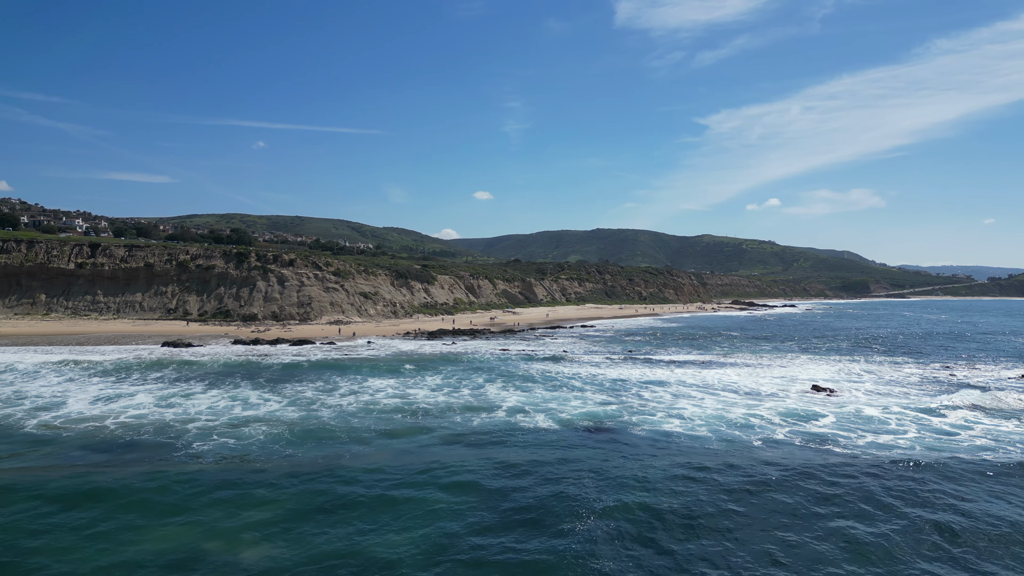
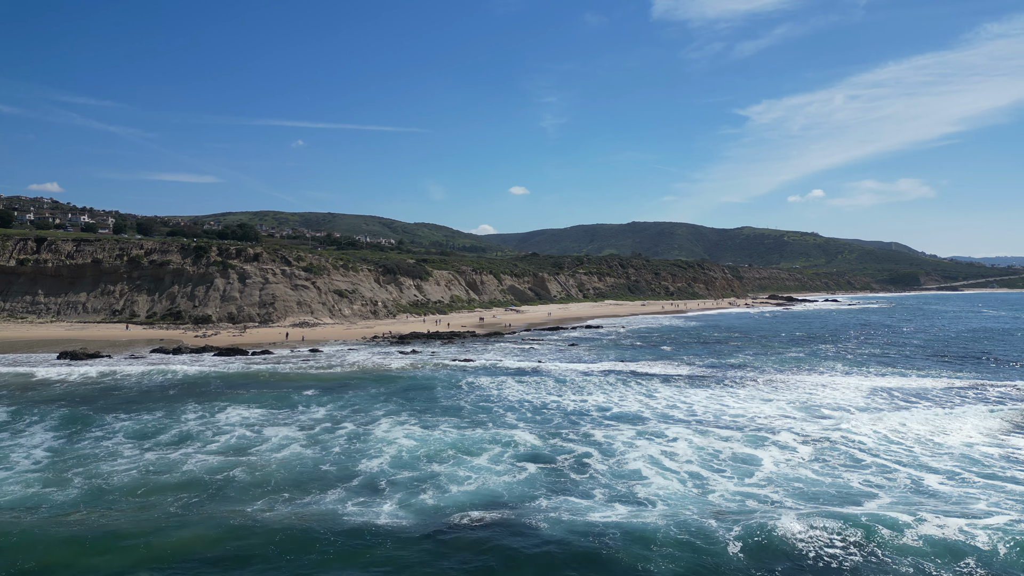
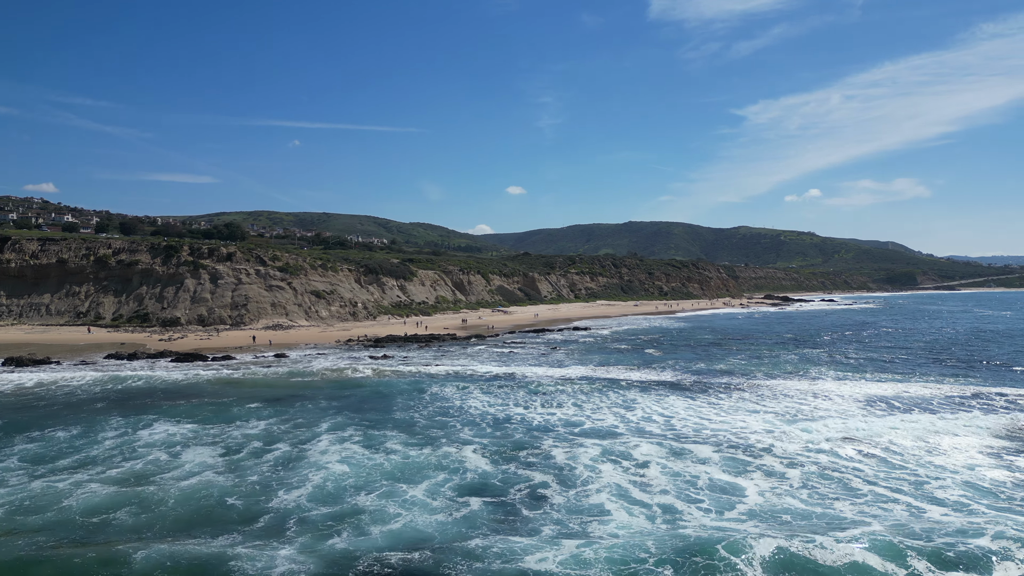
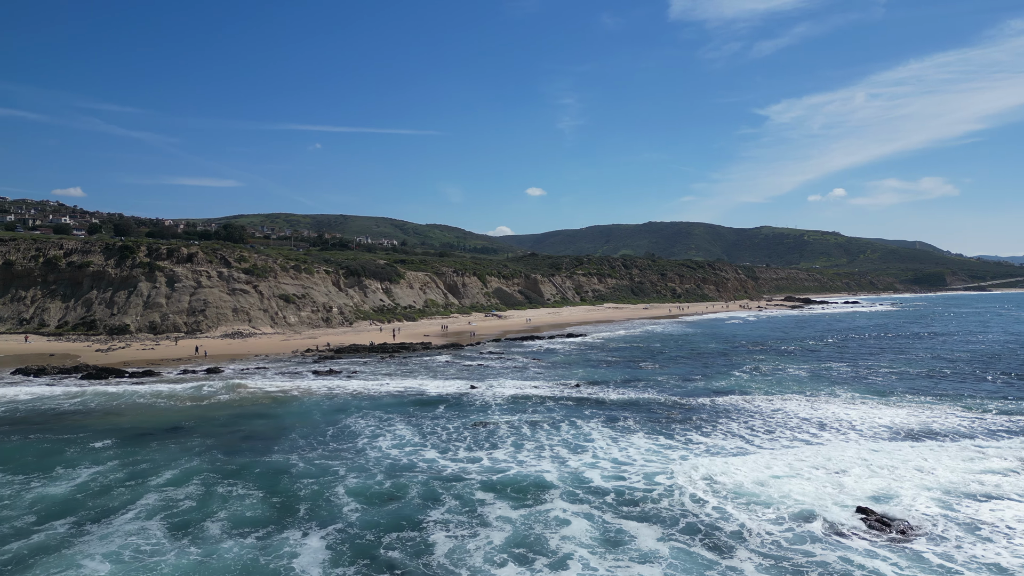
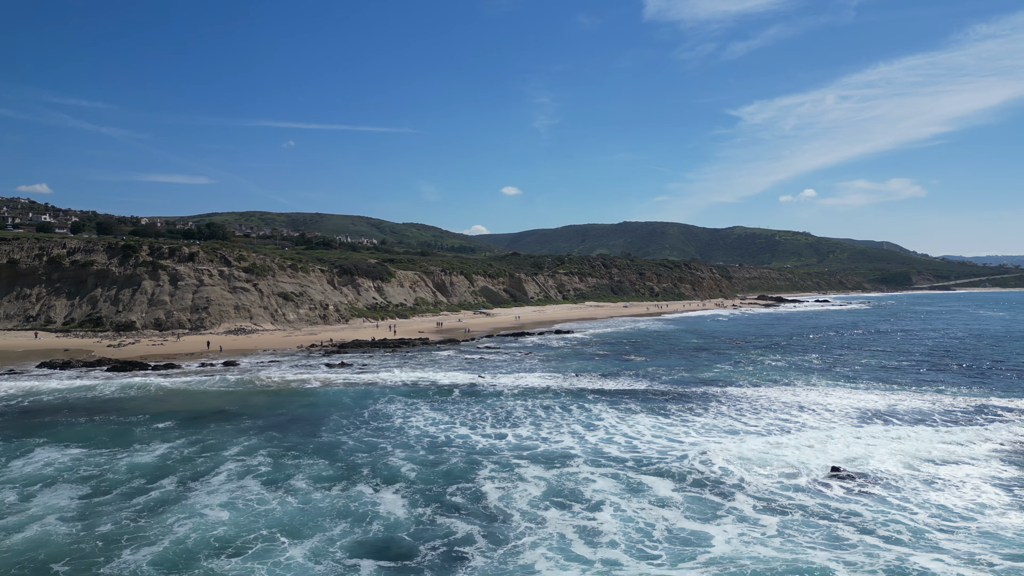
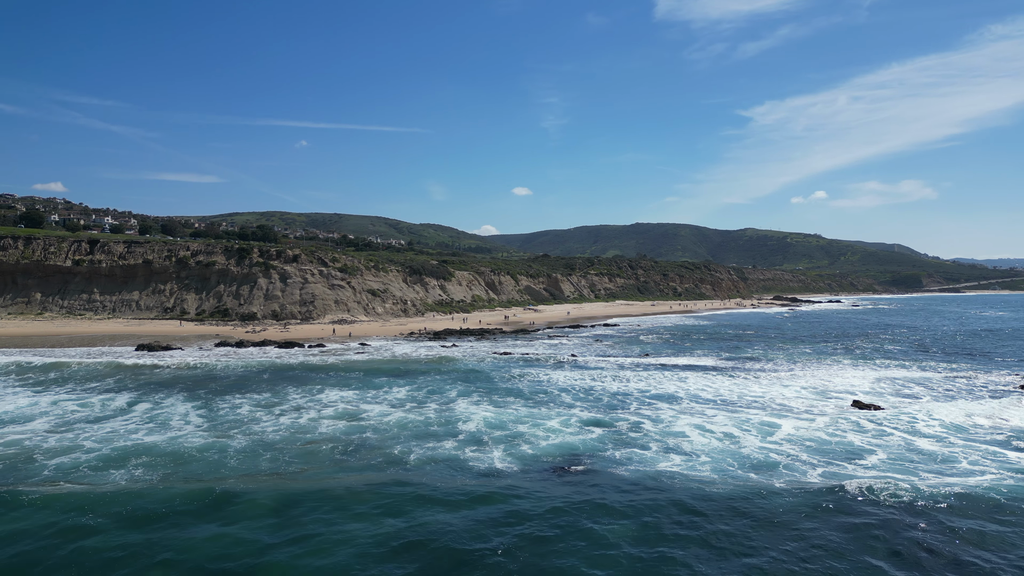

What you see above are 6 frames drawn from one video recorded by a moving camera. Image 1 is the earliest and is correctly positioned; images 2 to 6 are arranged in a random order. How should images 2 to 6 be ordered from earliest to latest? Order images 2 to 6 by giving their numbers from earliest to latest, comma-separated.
6, 2, 3, 5, 4
